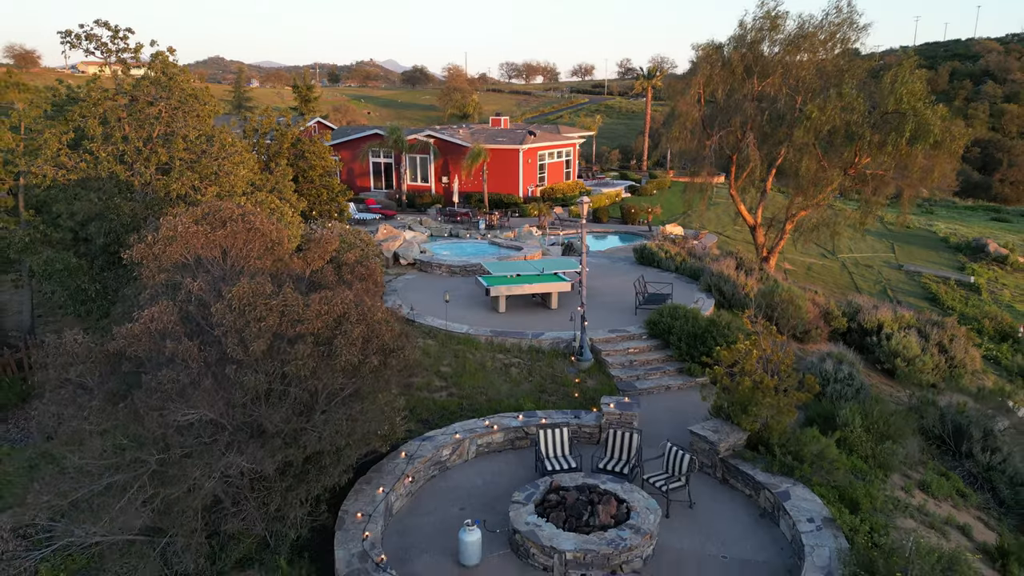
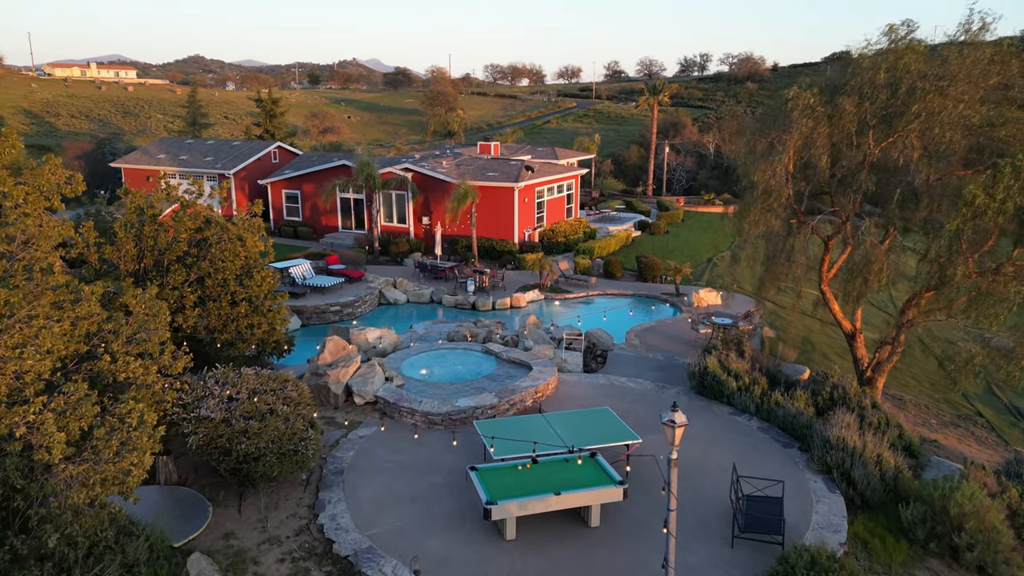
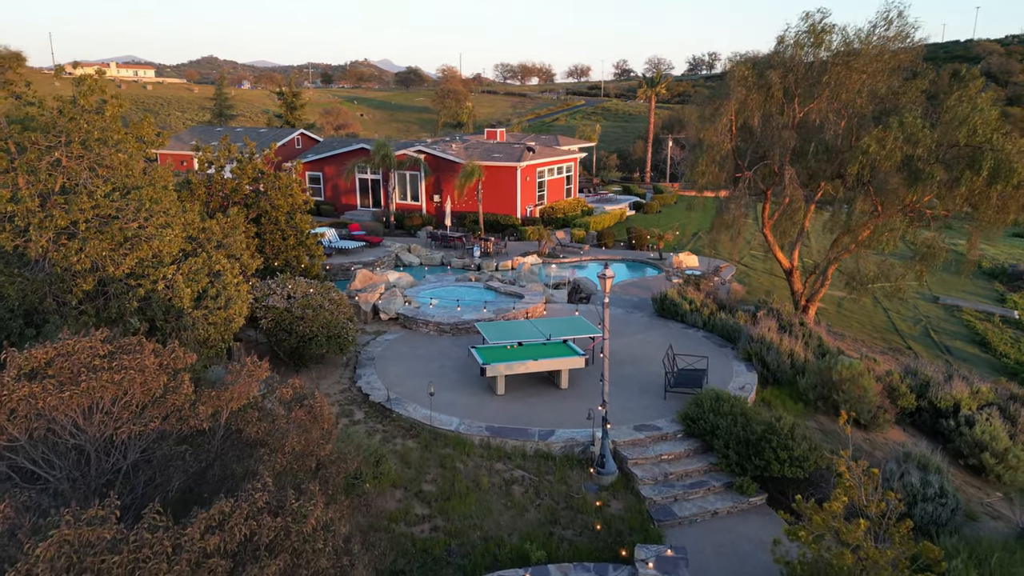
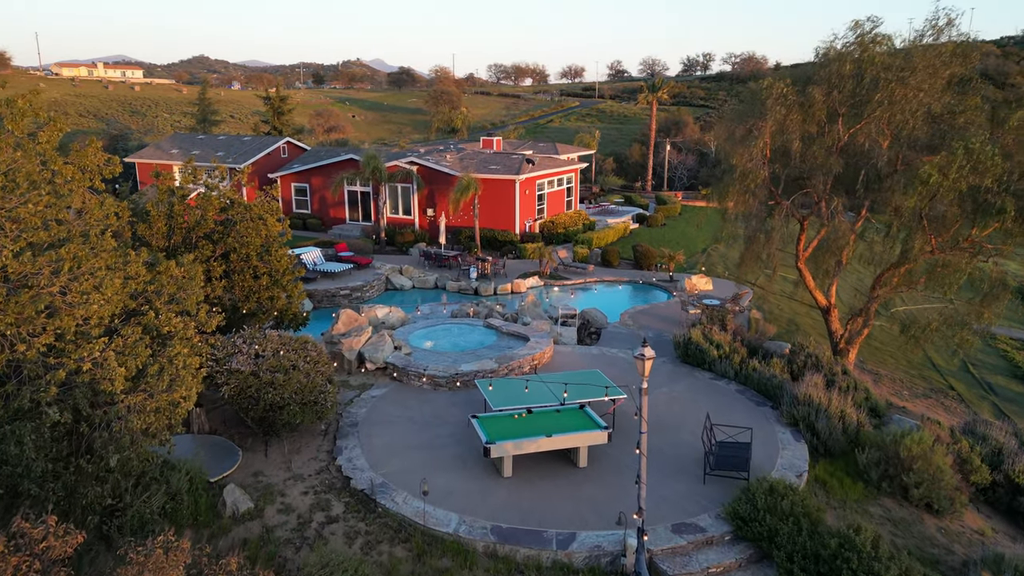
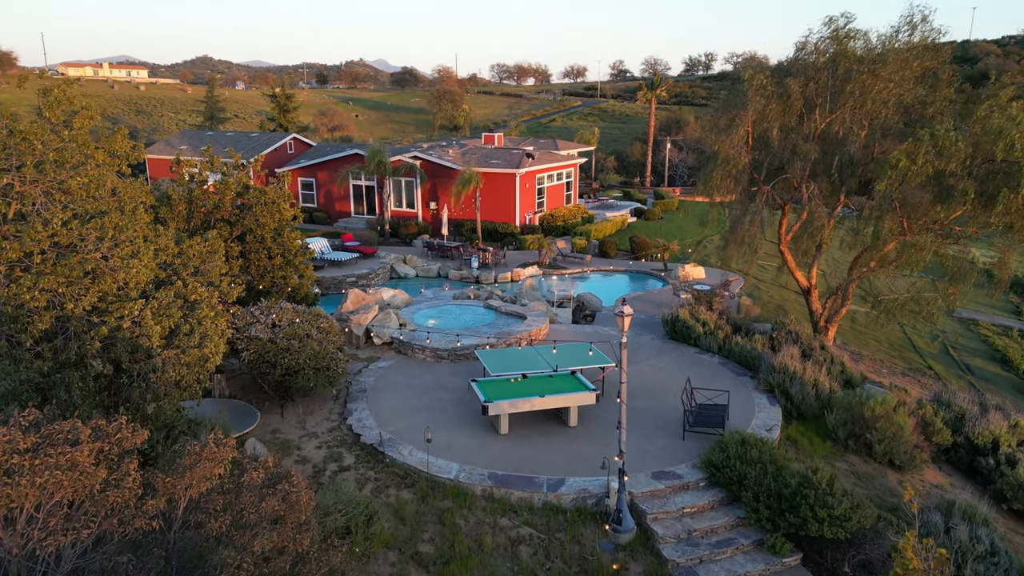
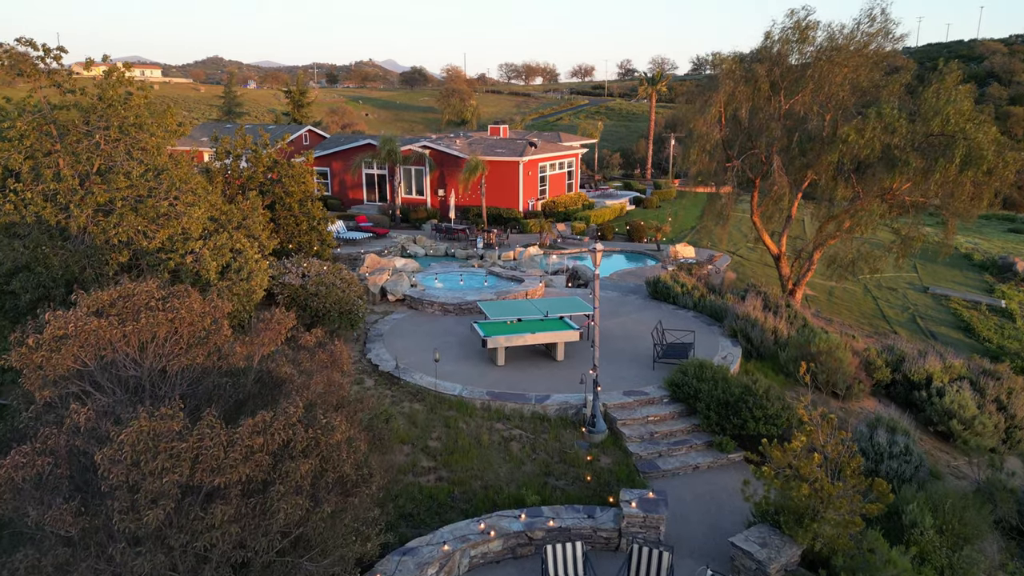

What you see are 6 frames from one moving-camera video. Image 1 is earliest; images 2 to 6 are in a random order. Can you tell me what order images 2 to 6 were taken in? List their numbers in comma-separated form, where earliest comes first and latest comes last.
6, 3, 5, 4, 2
